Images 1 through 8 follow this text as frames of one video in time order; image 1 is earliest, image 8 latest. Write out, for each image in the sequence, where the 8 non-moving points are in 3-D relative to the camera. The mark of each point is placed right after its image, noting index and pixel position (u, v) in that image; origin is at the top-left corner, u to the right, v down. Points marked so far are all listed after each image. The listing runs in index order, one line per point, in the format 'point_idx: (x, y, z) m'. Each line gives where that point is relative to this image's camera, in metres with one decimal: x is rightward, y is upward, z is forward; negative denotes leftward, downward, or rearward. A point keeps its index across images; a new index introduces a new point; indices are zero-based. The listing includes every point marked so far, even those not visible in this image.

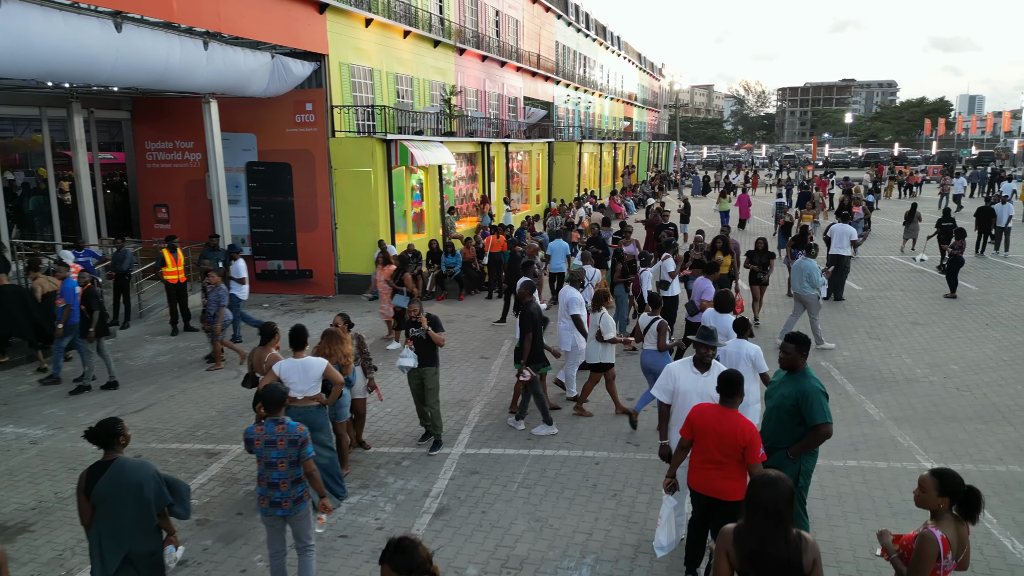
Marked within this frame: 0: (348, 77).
0: (-3.9, +5.0, +16.9) m
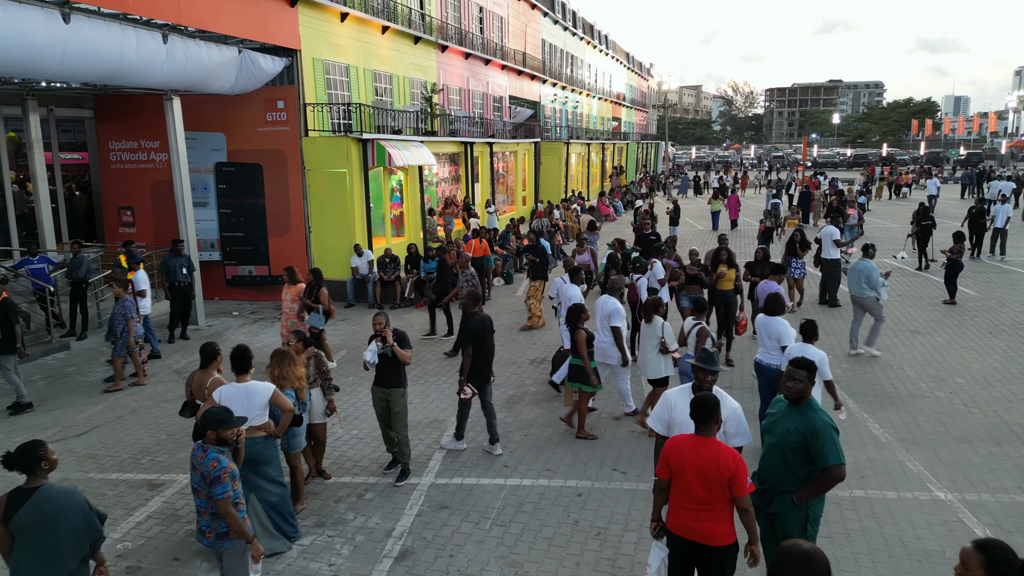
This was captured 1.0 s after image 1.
0: (-4.3, +4.8, +16.1) m
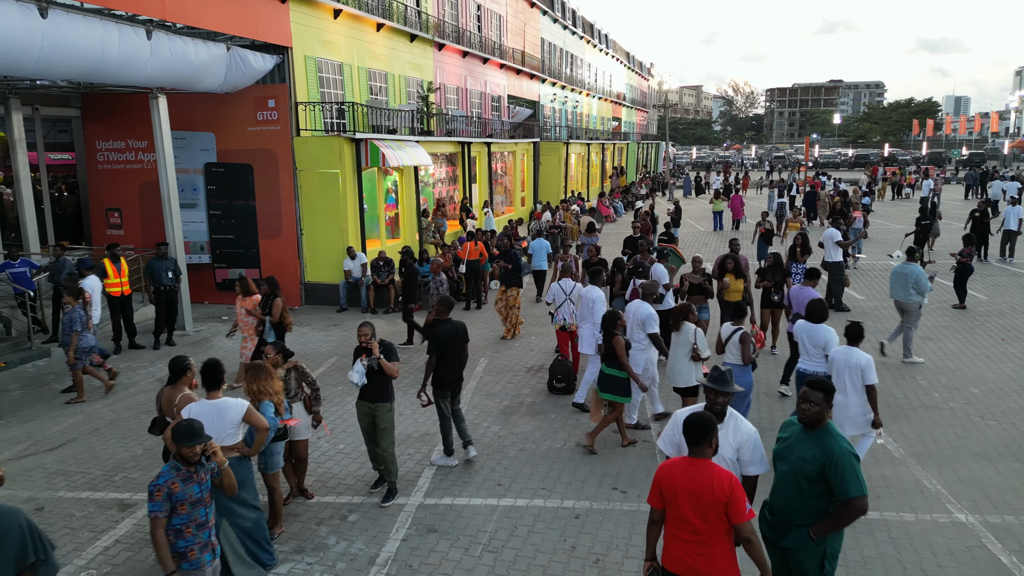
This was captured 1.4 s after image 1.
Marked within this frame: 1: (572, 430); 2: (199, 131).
0: (-4.3, +4.7, +15.7) m
1: (+0.7, -1.6, +8.3) m
2: (-6.6, +3.3, +15.1) m
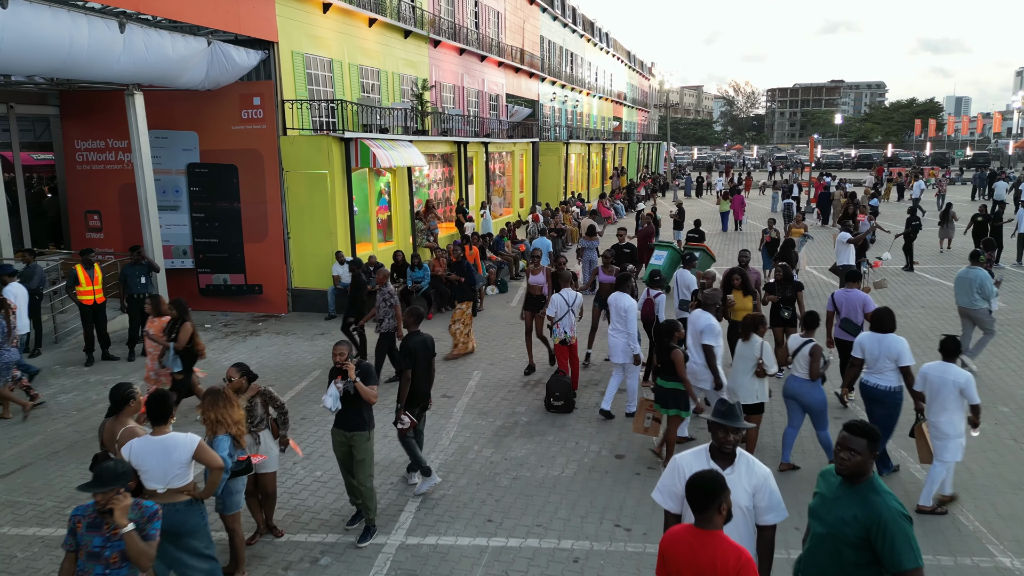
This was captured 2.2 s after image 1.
0: (-4.4, +4.6, +15.1) m
1: (+0.6, -1.8, +7.6) m
2: (-6.6, +3.2, +14.5) m
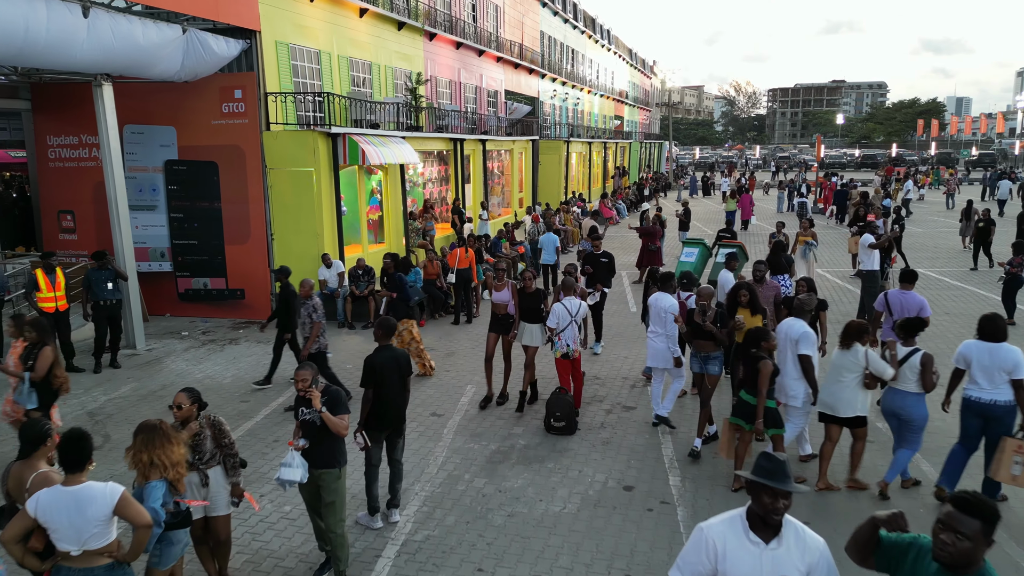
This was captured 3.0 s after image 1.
0: (-4.4, +4.5, +14.2) m
1: (+0.6, -1.9, +6.8) m
2: (-6.7, +3.1, +13.6) m
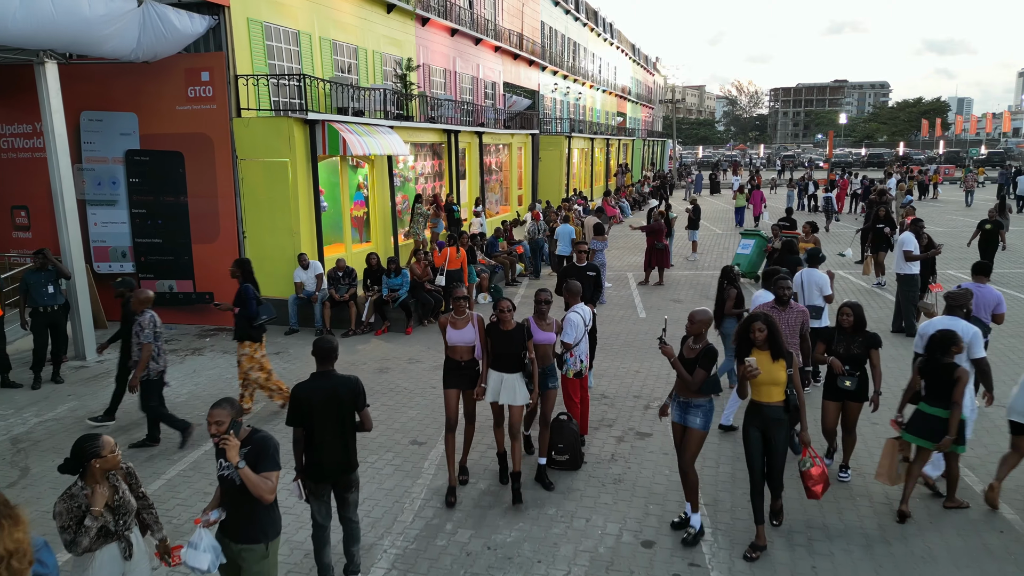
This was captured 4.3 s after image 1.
0: (-4.5, +4.5, +12.9) m
1: (+0.5, -1.9, +5.5) m
2: (-6.7, +3.0, +12.3) m
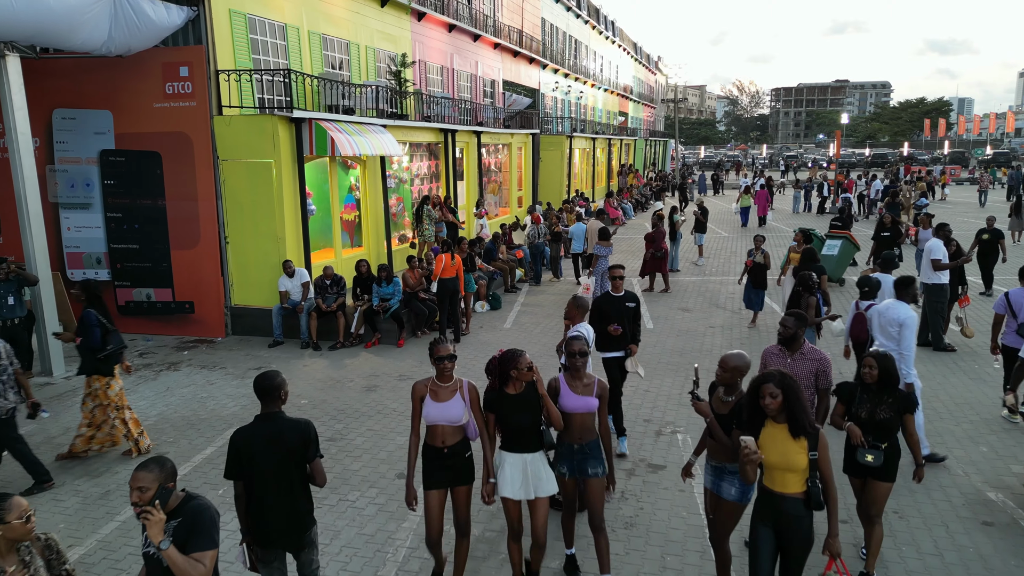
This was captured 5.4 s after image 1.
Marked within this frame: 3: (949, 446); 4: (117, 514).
0: (-4.5, +4.3, +12.2) m
1: (+0.5, -2.1, +4.7) m
2: (-6.7, +2.9, +11.6) m
3: (+4.3, -1.5, +7.1) m
4: (-3.3, -1.9, +6.1) m
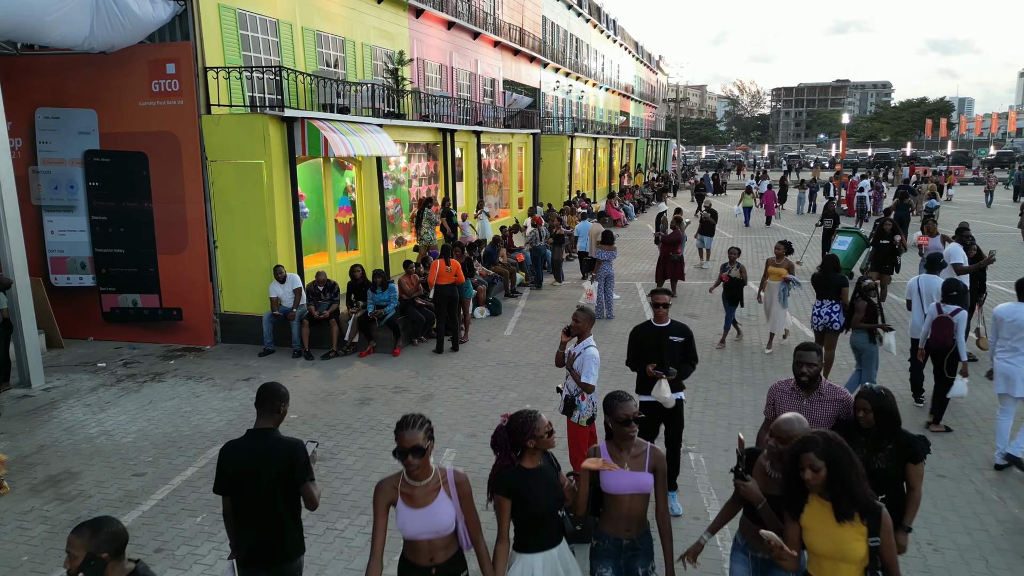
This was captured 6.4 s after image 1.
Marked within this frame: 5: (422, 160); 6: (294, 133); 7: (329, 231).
0: (-4.5, +4.2, +11.7) m
1: (+0.5, -2.2, +4.3) m
2: (-6.7, +2.8, +11.1) m
3: (+4.3, -1.6, +6.6) m
4: (-3.3, -2.0, +5.7) m
5: (-2.1, +2.9, +16.5) m
6: (-3.4, +2.4, +11.4) m
7: (-3.3, +1.0, +13.0) m
